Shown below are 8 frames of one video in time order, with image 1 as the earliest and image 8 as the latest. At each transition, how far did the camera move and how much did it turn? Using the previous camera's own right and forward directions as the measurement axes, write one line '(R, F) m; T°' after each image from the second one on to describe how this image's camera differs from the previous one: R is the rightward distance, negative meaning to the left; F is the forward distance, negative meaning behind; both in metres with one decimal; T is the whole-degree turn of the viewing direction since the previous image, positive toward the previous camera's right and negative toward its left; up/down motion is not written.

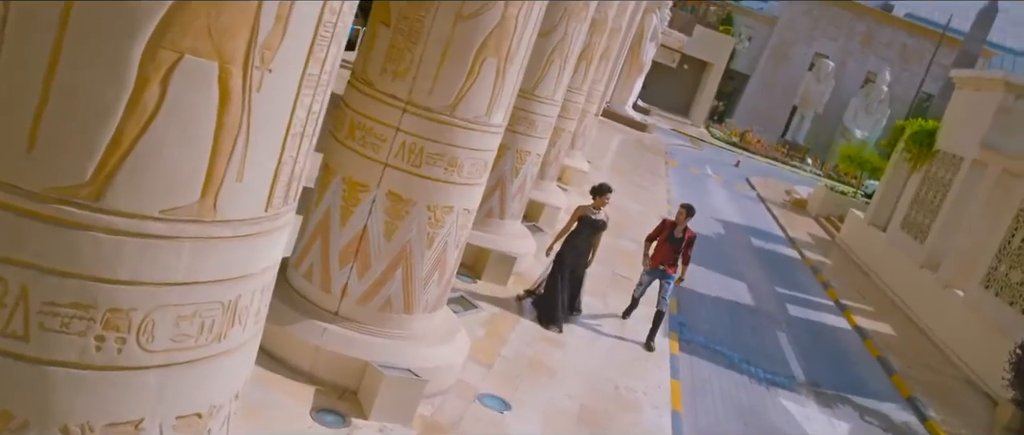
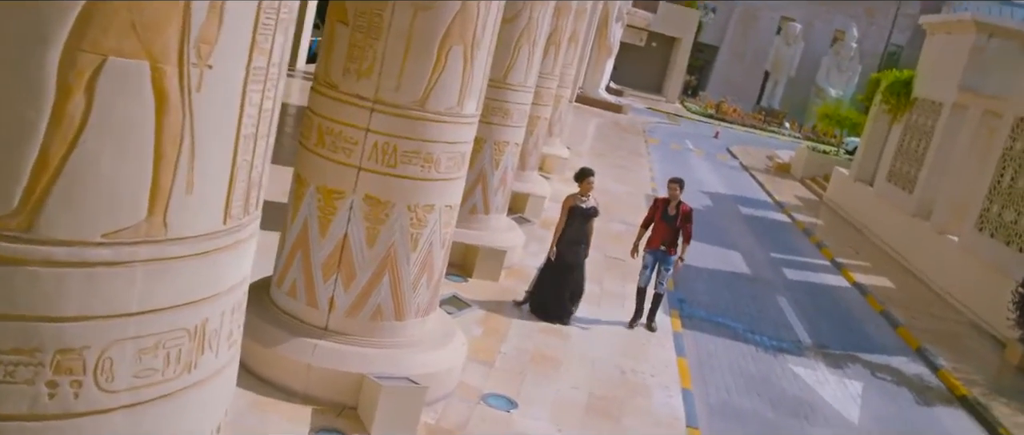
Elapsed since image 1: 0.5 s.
(0.0, +0.2) m; +1°
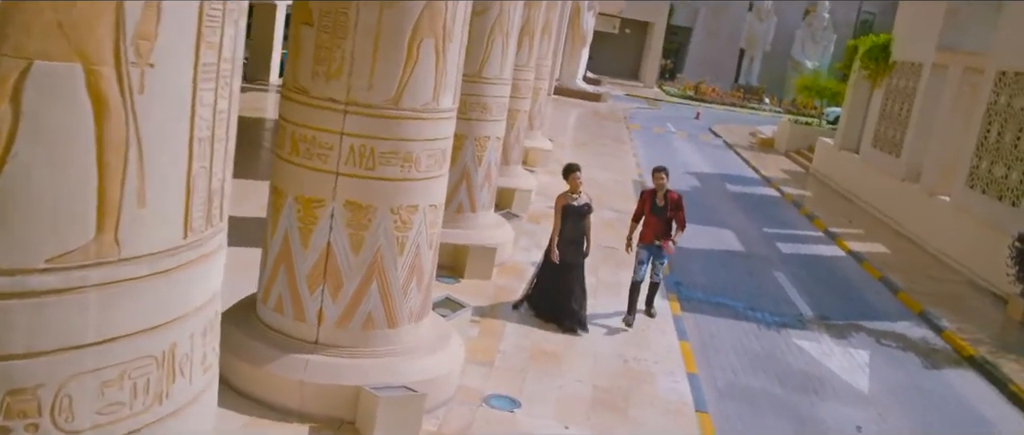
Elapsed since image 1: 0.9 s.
(0.0, +0.1) m; +1°
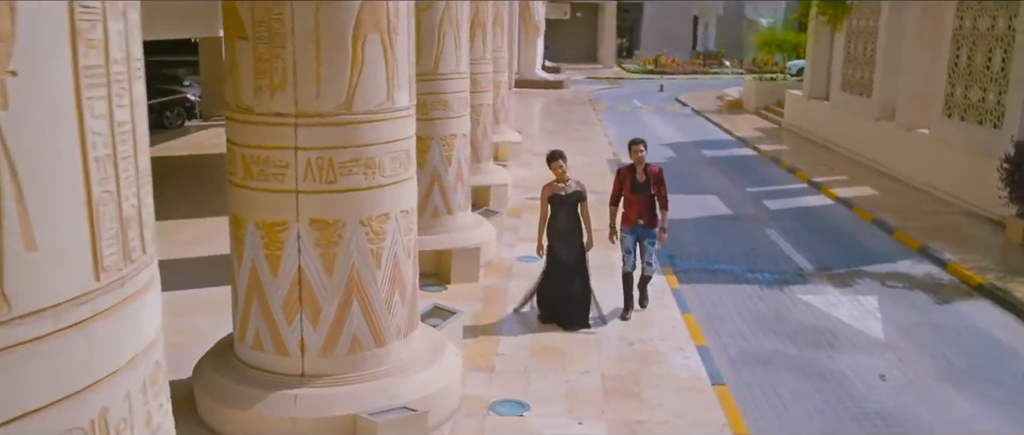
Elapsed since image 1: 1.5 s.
(0.0, +0.3) m; +1°
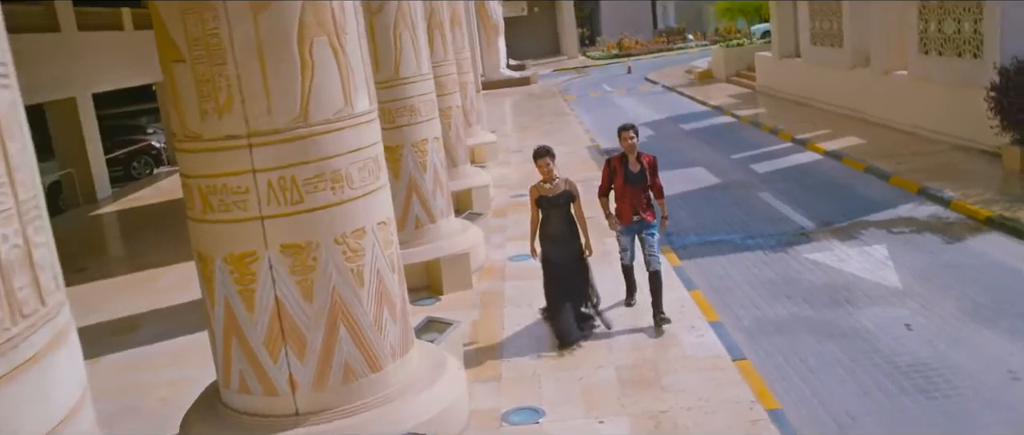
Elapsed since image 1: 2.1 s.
(0.0, +0.3) m; +1°
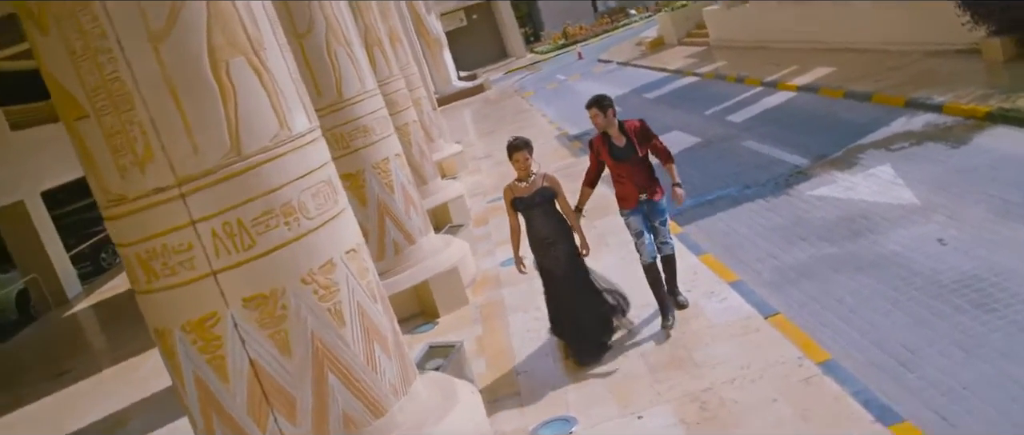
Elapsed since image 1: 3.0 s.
(0.0, +0.4) m; +1°
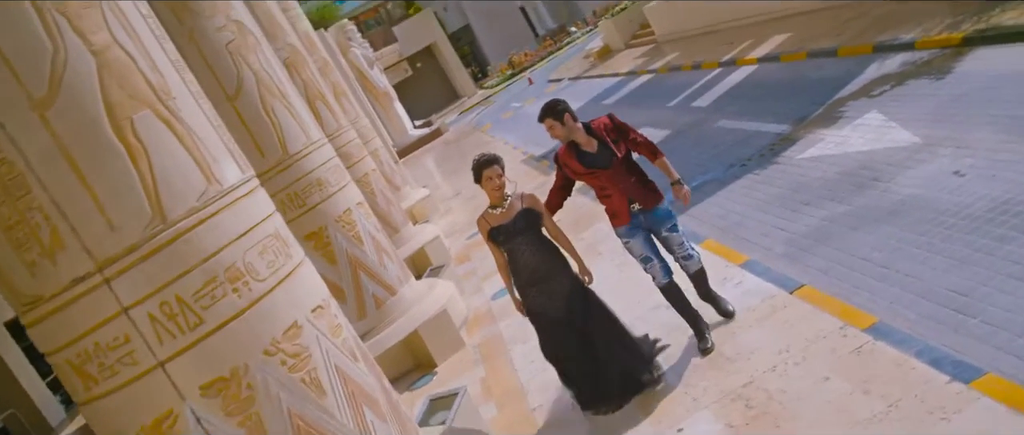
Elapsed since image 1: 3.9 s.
(0.0, +0.4) m; +1°
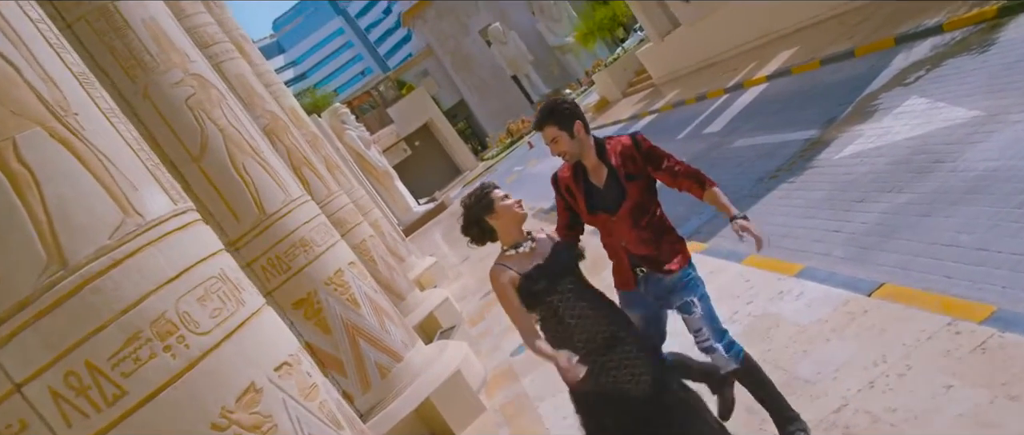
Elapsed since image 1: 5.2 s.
(0.0, +0.6) m; 0°
